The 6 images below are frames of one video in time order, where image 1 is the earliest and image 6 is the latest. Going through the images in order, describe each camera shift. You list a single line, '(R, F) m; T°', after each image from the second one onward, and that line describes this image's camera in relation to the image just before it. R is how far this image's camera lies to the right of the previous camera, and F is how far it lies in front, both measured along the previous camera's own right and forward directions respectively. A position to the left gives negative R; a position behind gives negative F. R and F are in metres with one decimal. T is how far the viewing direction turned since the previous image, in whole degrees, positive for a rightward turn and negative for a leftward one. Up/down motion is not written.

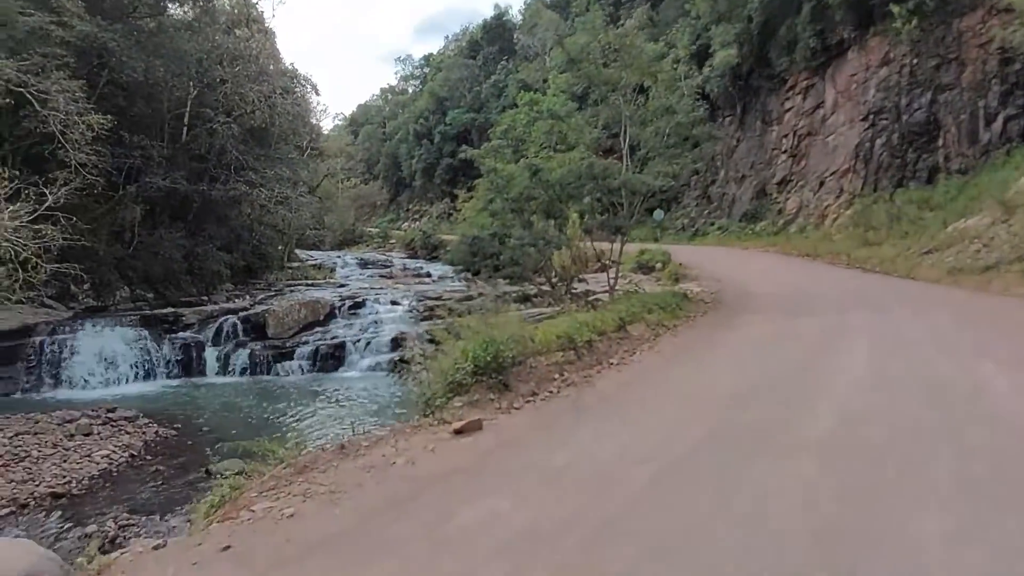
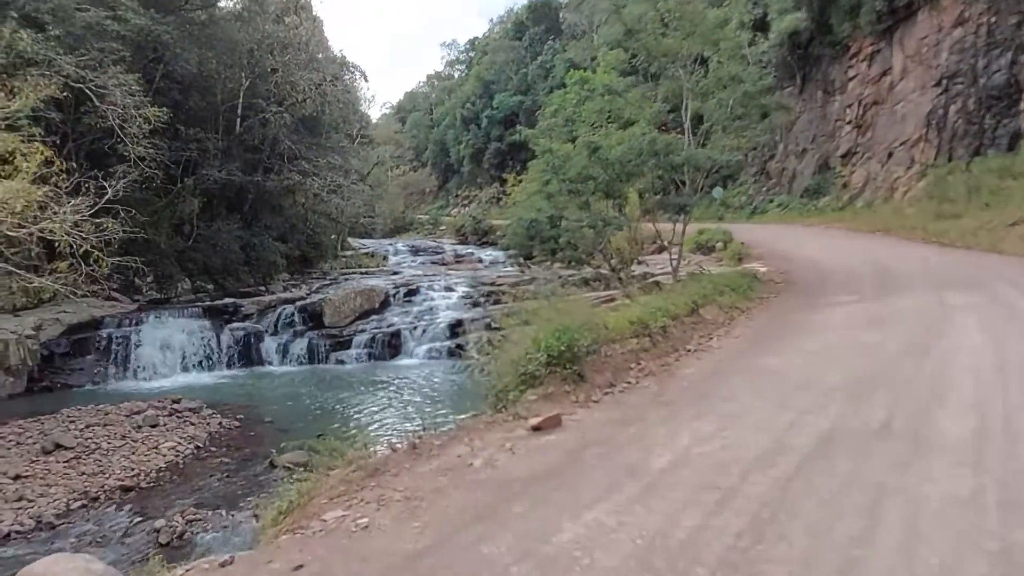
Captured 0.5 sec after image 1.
(-0.2, +0.4) m; -4°
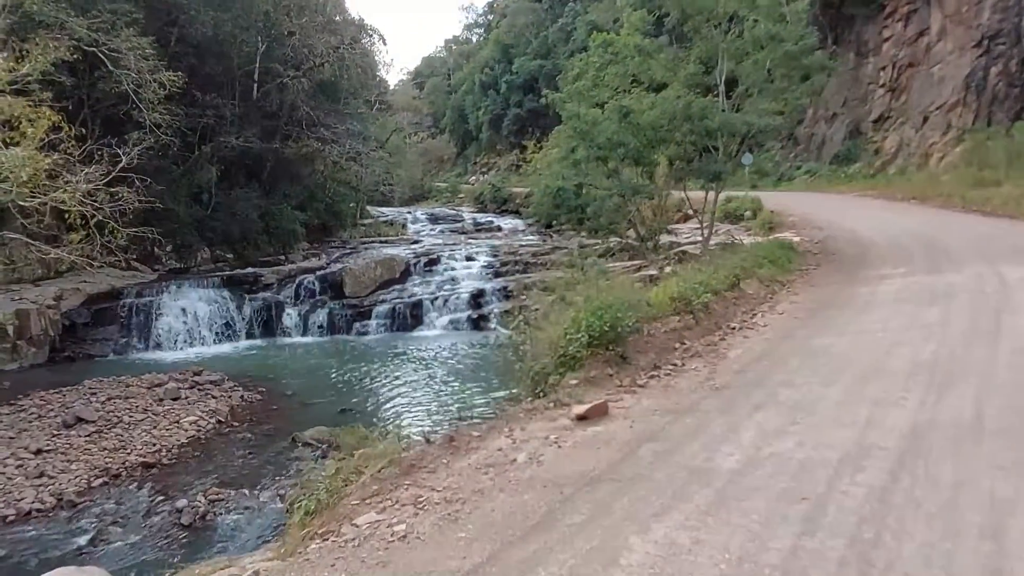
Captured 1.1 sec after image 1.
(-0.2, +0.4) m; -1°
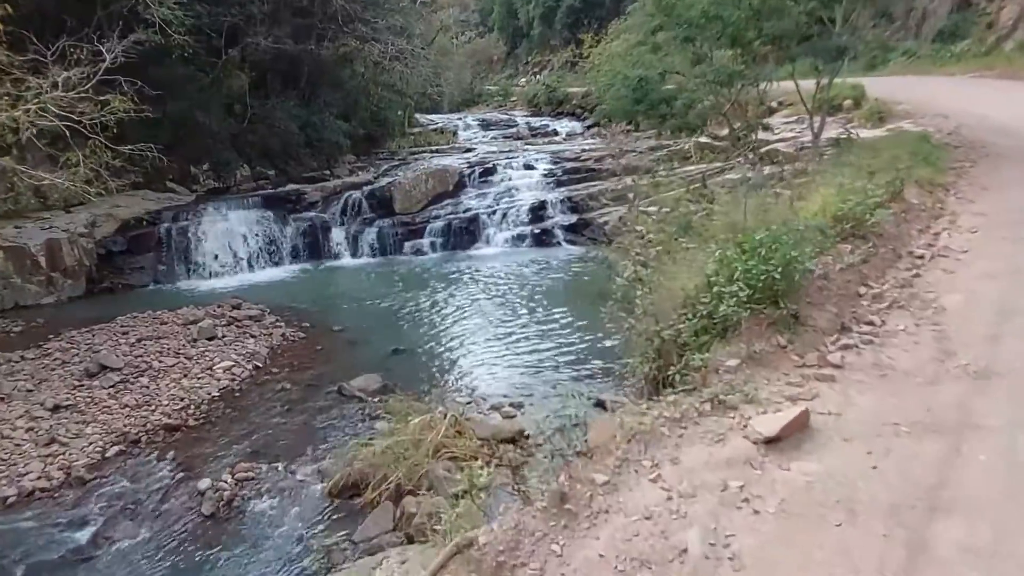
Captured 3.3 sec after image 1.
(-0.3, +1.7) m; -5°
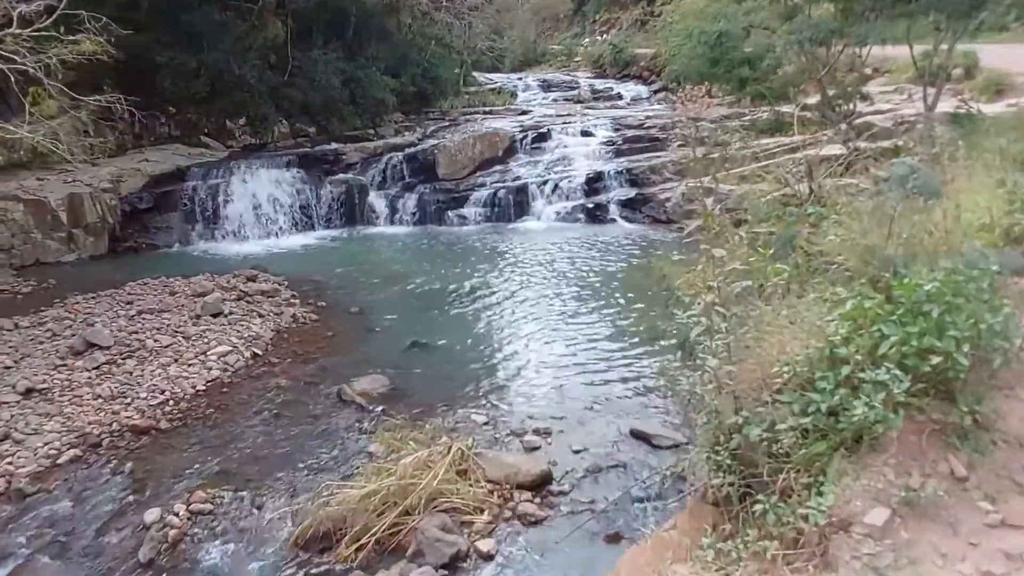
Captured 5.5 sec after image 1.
(+0.2, +1.3) m; -5°
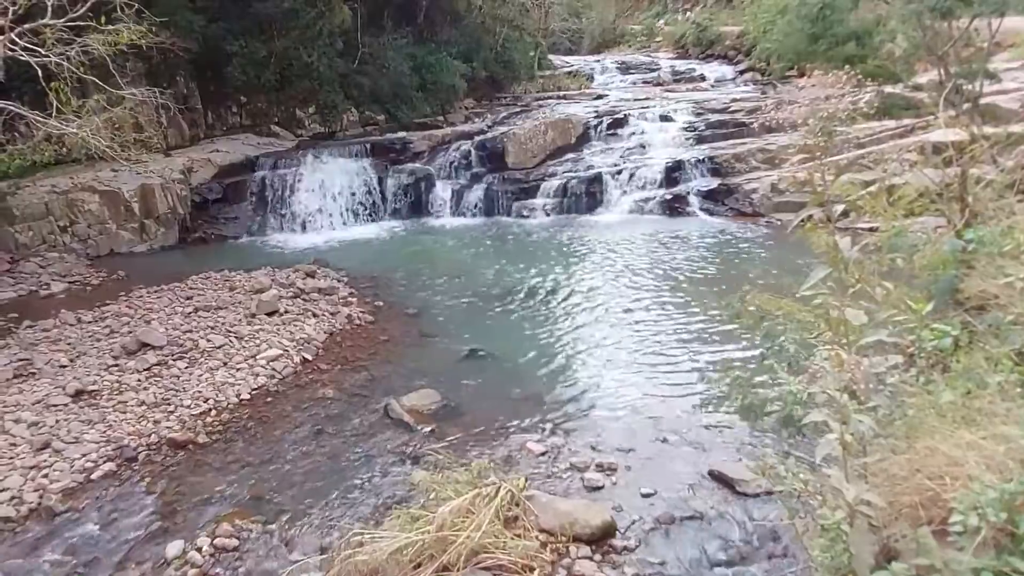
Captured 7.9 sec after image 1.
(+0.1, +0.7) m; -6°
